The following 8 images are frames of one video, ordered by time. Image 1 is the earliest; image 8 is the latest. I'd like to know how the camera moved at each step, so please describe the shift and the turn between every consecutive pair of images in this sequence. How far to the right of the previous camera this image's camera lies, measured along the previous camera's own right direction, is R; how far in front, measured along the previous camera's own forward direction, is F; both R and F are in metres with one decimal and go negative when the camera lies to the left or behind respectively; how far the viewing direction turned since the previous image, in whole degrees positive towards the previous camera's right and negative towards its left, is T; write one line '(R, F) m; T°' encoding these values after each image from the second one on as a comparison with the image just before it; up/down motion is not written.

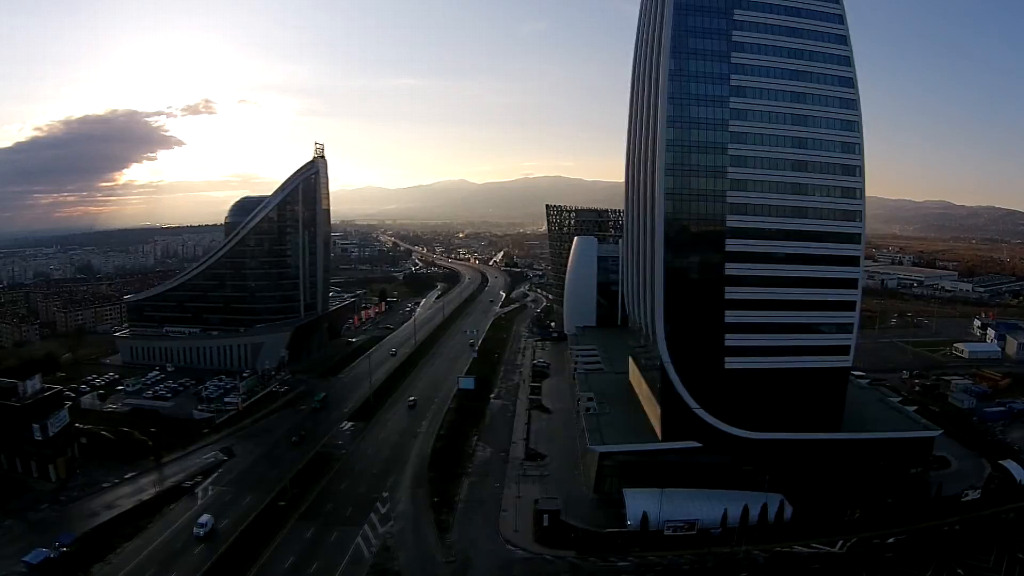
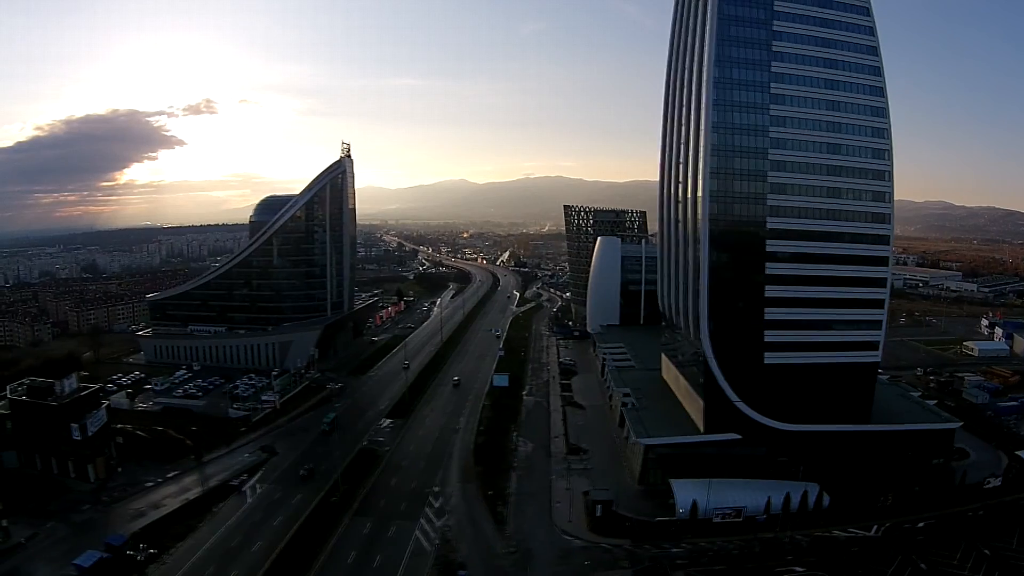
(-2.2, -0.7) m; 0°
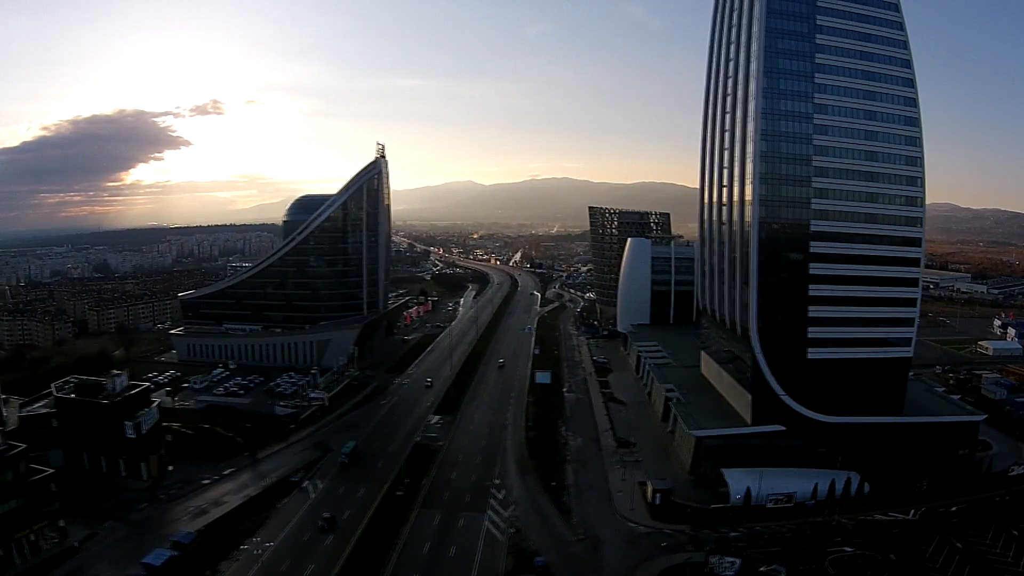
(-2.6, -1.2) m; 0°
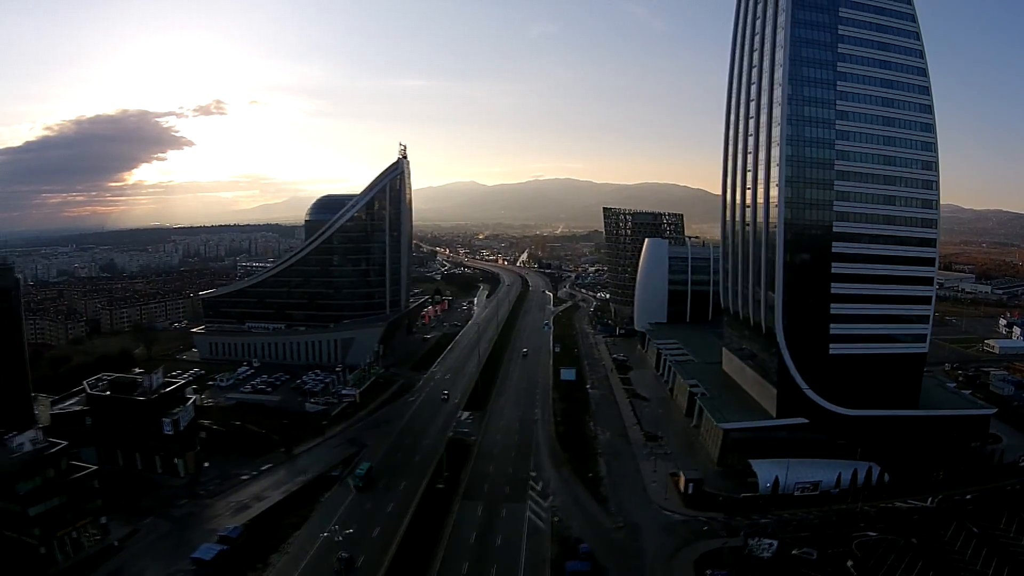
(-1.7, -1.2) m; 0°
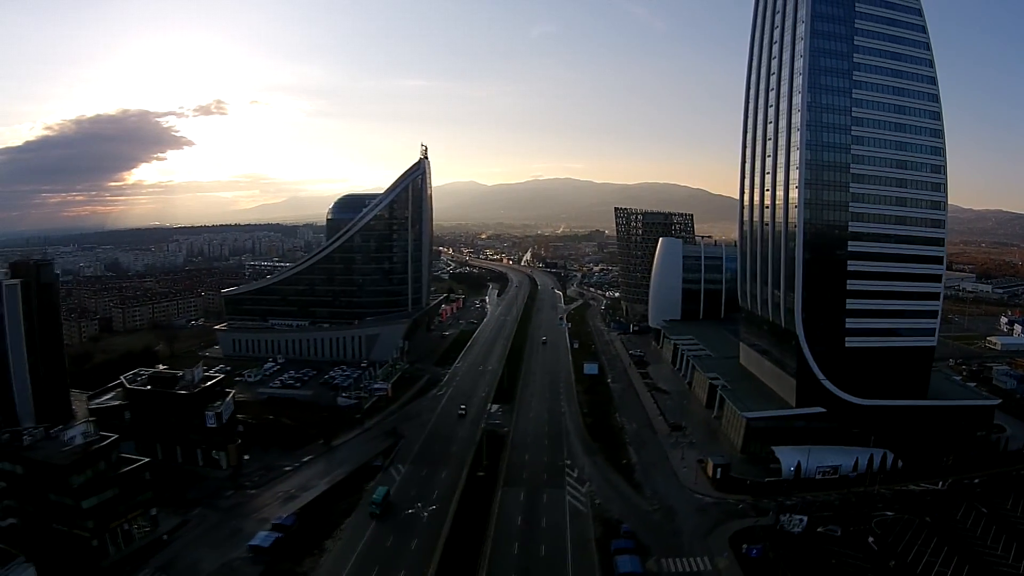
(-1.9, -1.6) m; 0°
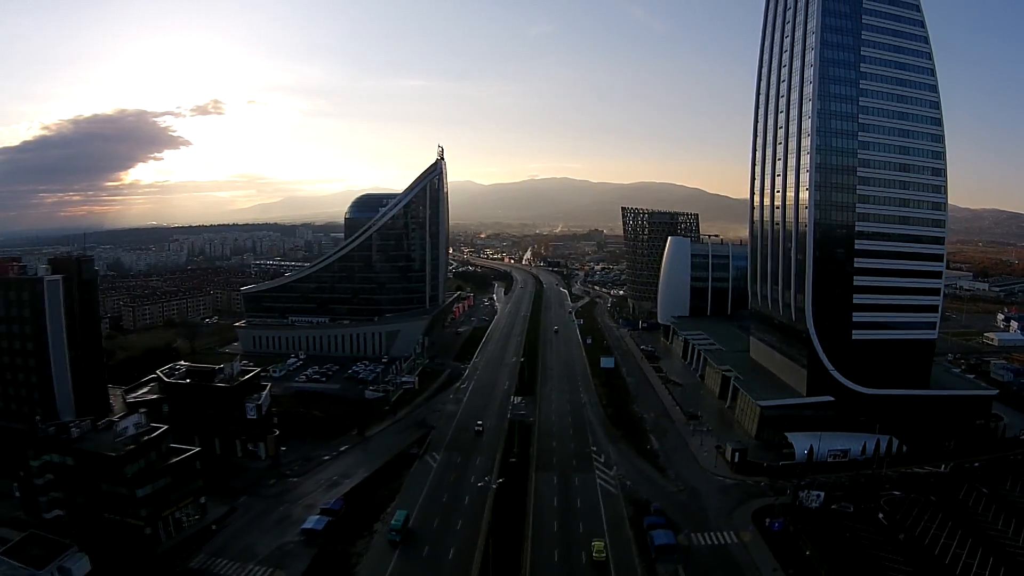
(-1.7, -1.8) m; 0°
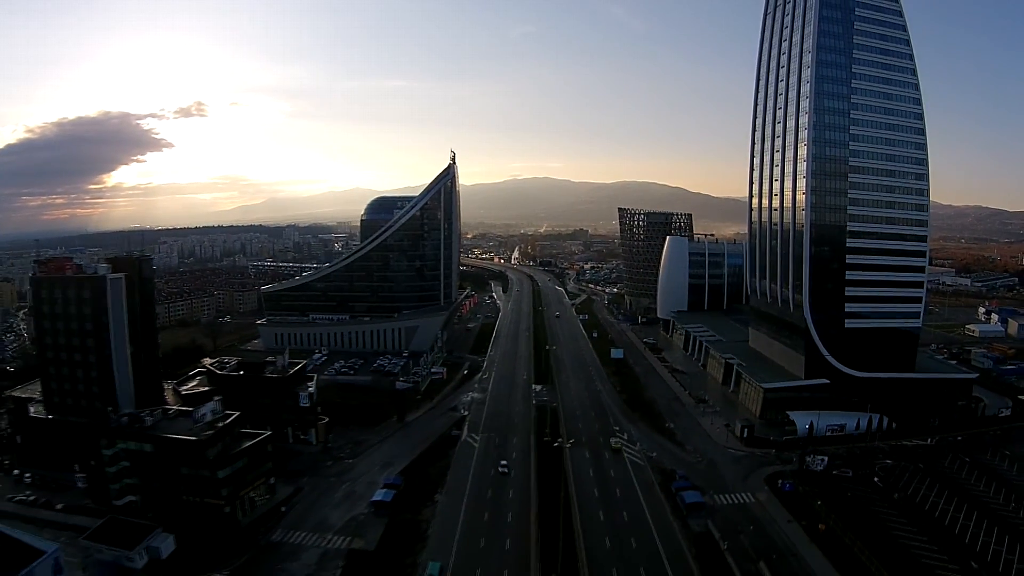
(-2.7, -3.1) m; +2°
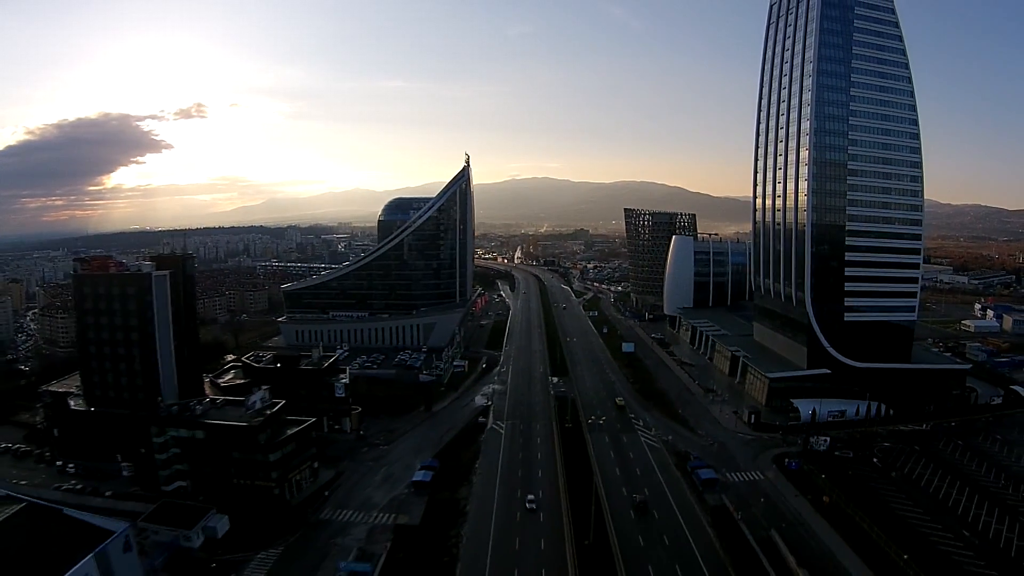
(-1.5, -2.4) m; 0°
